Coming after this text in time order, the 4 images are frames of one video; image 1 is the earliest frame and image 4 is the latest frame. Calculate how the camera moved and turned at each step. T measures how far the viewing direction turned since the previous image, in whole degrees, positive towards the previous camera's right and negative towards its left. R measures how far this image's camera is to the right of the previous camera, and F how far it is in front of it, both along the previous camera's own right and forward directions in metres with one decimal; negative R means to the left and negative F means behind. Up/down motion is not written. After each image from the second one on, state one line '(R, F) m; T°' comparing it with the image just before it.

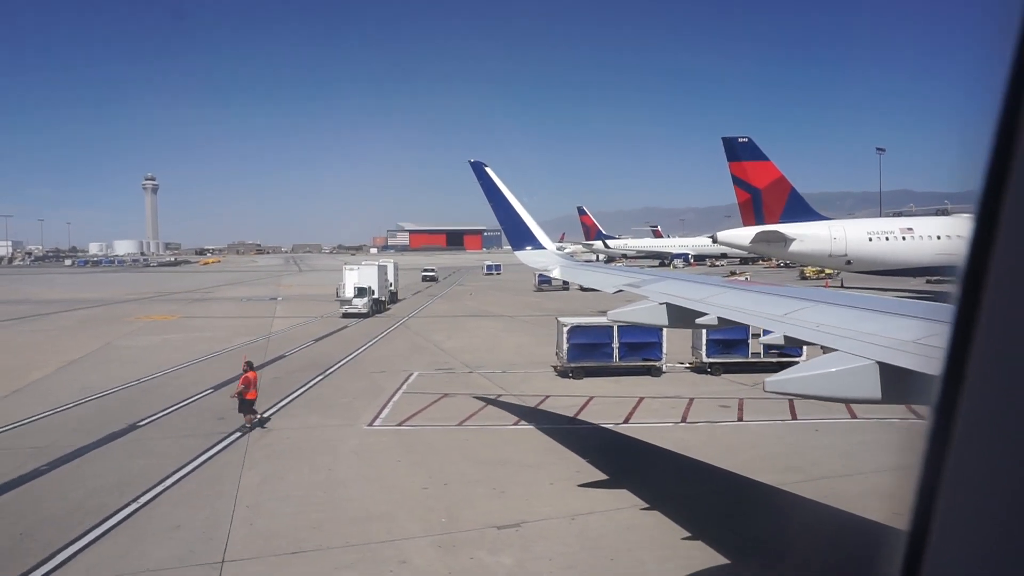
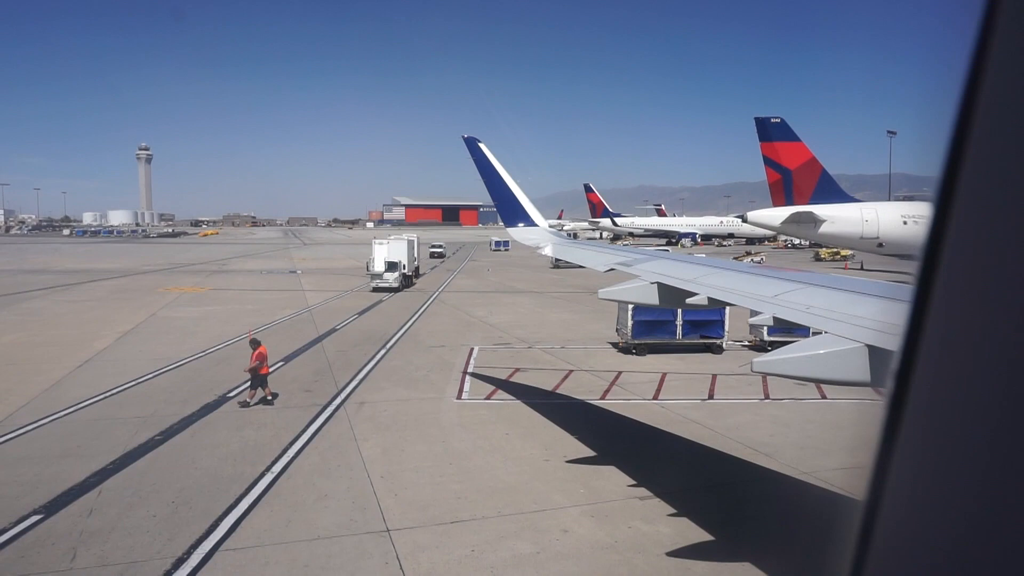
(-2.3, -0.1) m; +1°
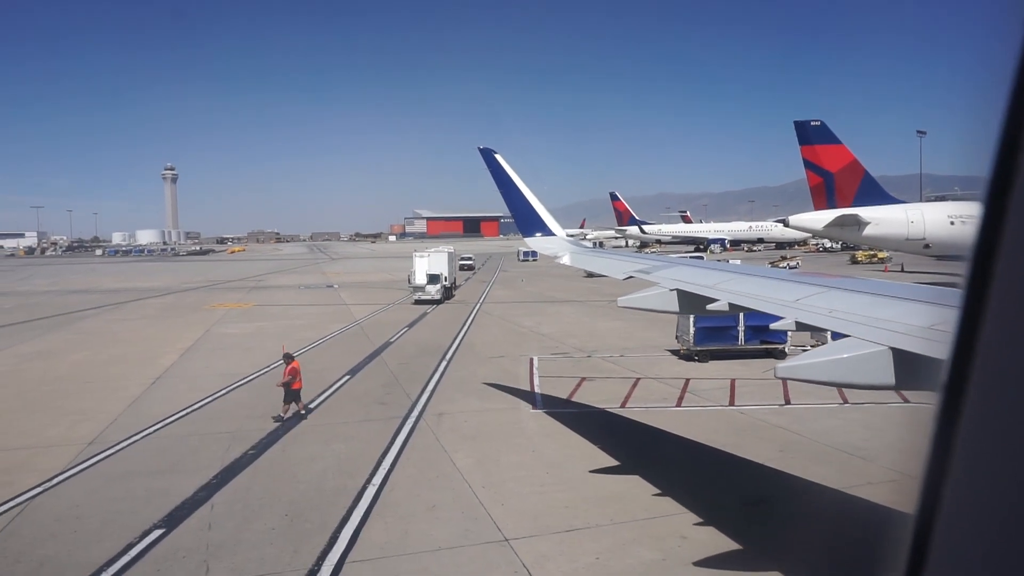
(-1.3, -0.1) m; -1°
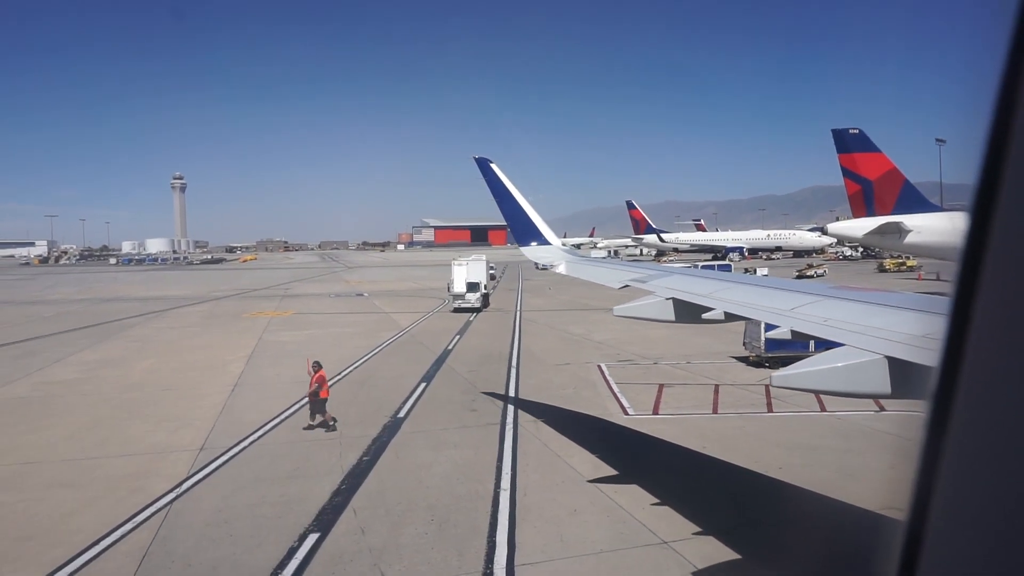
(-2.1, -0.1) m; 0°
